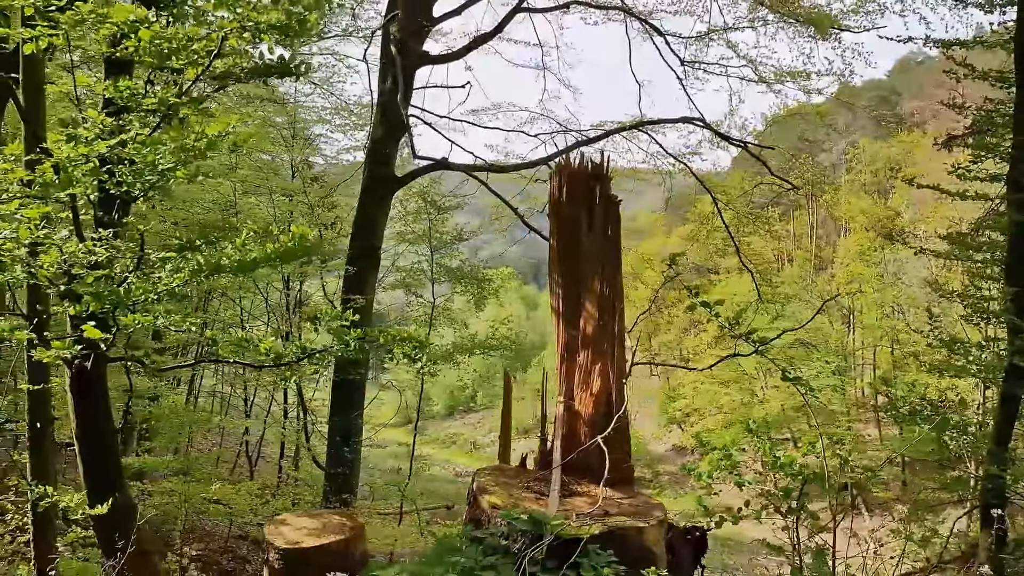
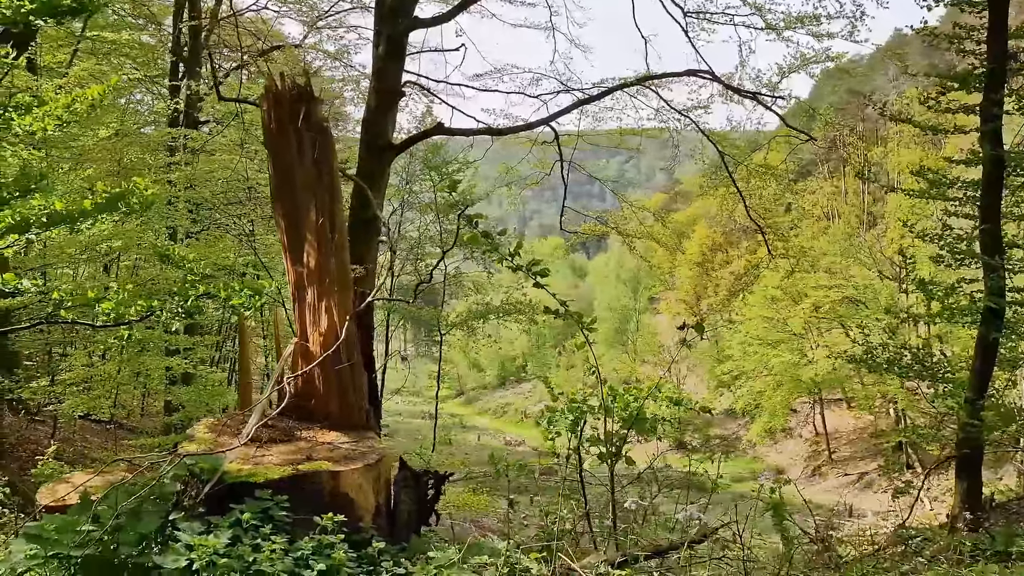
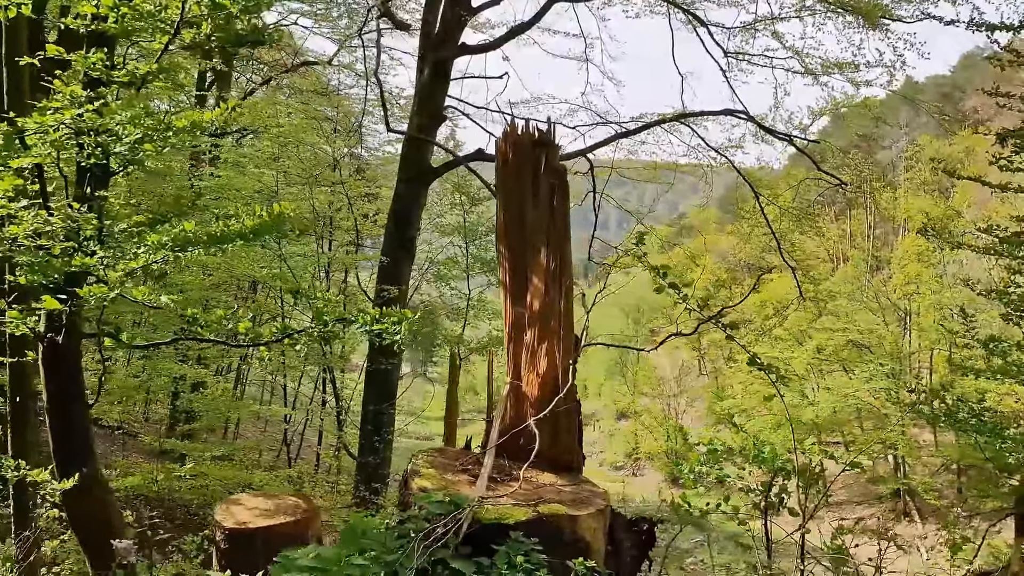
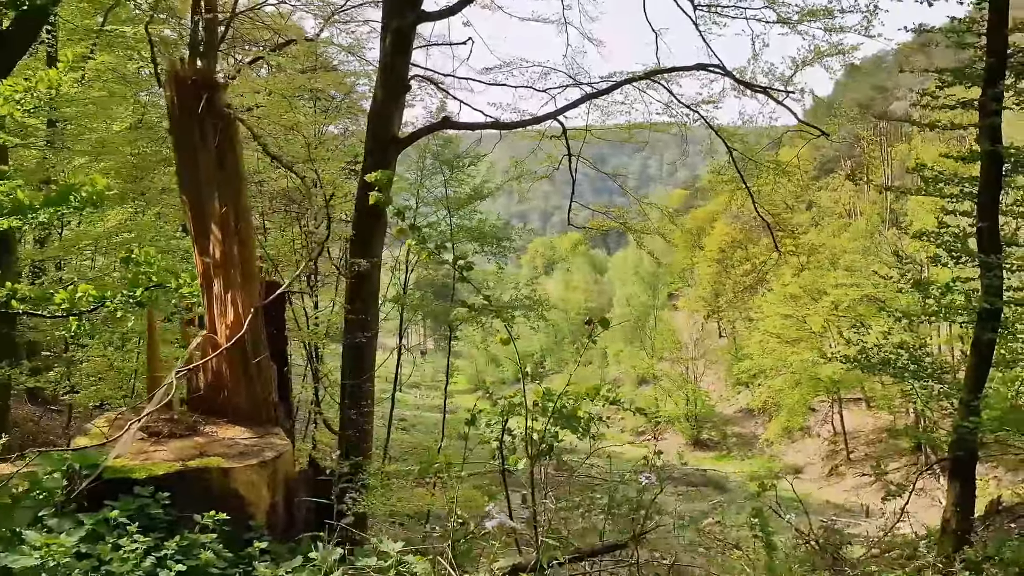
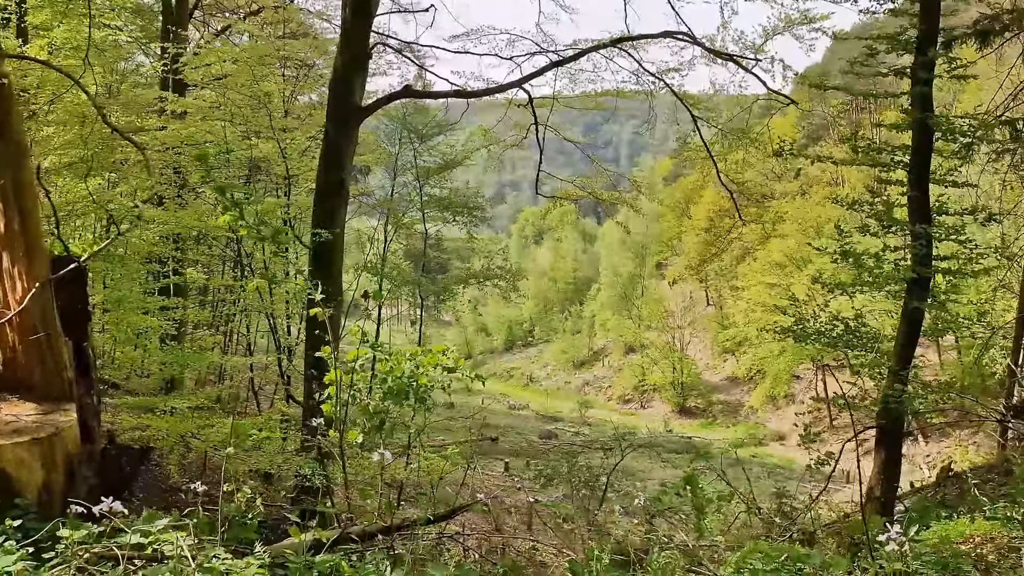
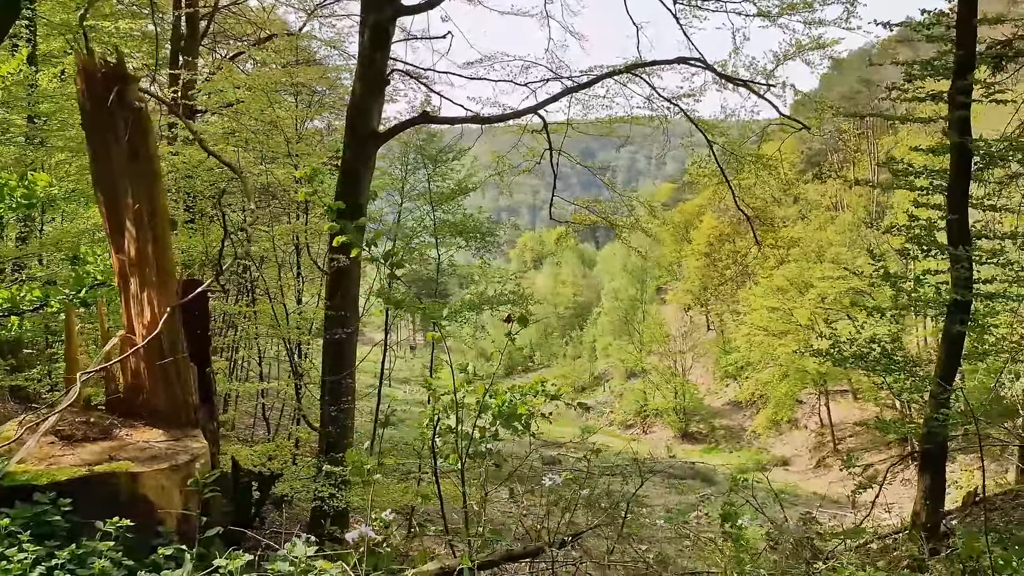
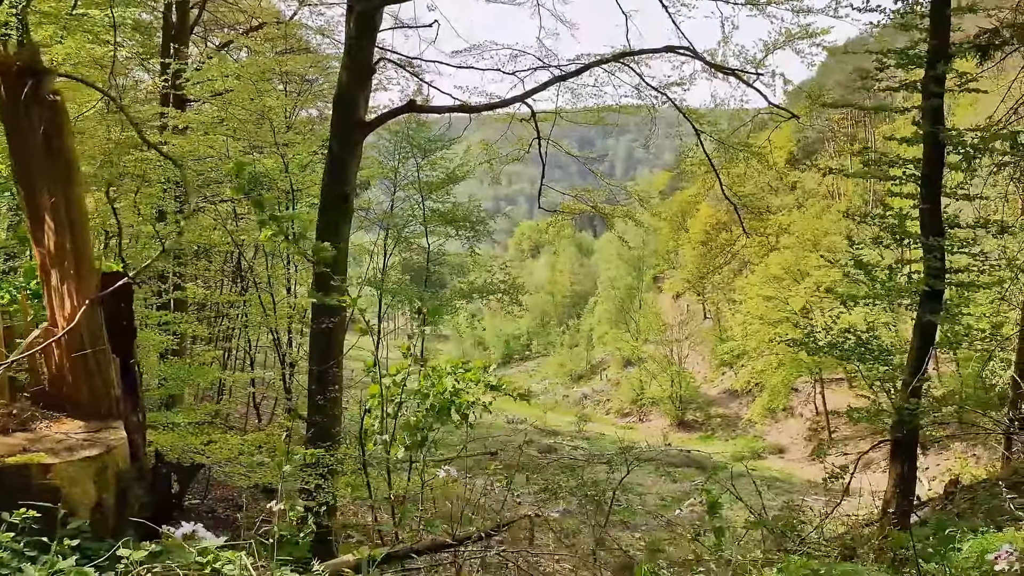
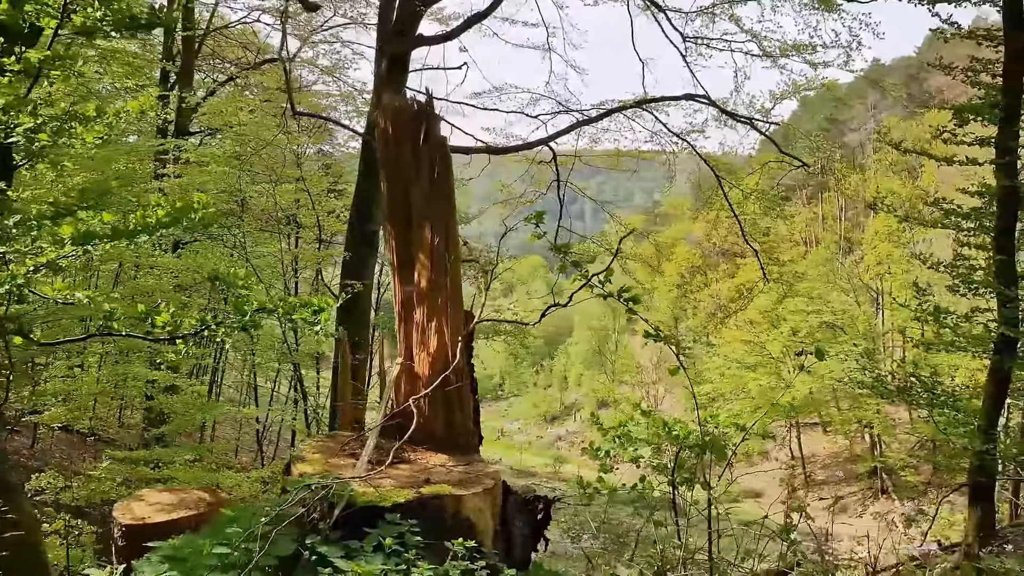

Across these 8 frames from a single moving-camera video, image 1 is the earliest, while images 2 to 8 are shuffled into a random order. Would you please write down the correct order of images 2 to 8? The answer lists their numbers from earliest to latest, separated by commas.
3, 8, 2, 4, 6, 7, 5
